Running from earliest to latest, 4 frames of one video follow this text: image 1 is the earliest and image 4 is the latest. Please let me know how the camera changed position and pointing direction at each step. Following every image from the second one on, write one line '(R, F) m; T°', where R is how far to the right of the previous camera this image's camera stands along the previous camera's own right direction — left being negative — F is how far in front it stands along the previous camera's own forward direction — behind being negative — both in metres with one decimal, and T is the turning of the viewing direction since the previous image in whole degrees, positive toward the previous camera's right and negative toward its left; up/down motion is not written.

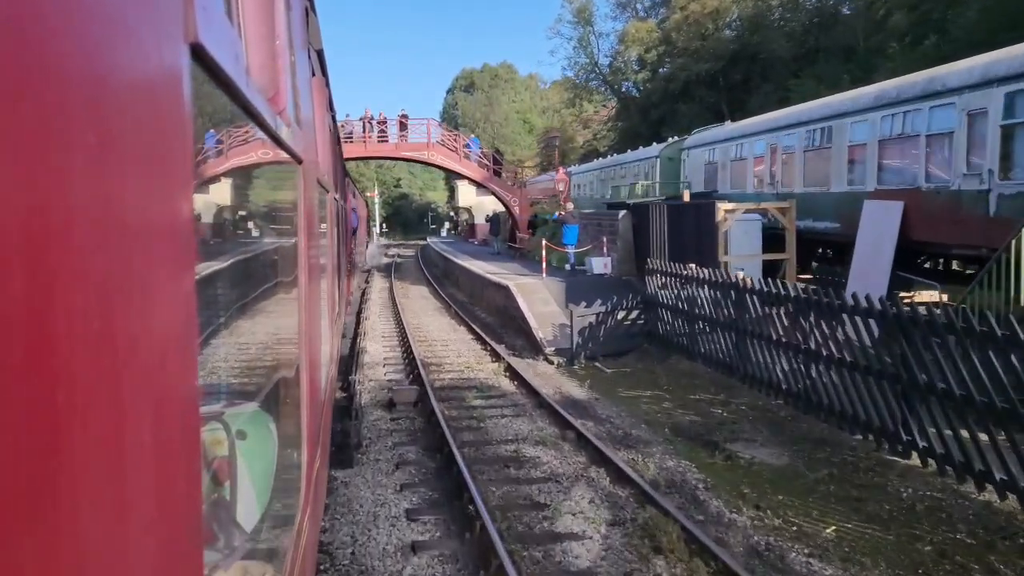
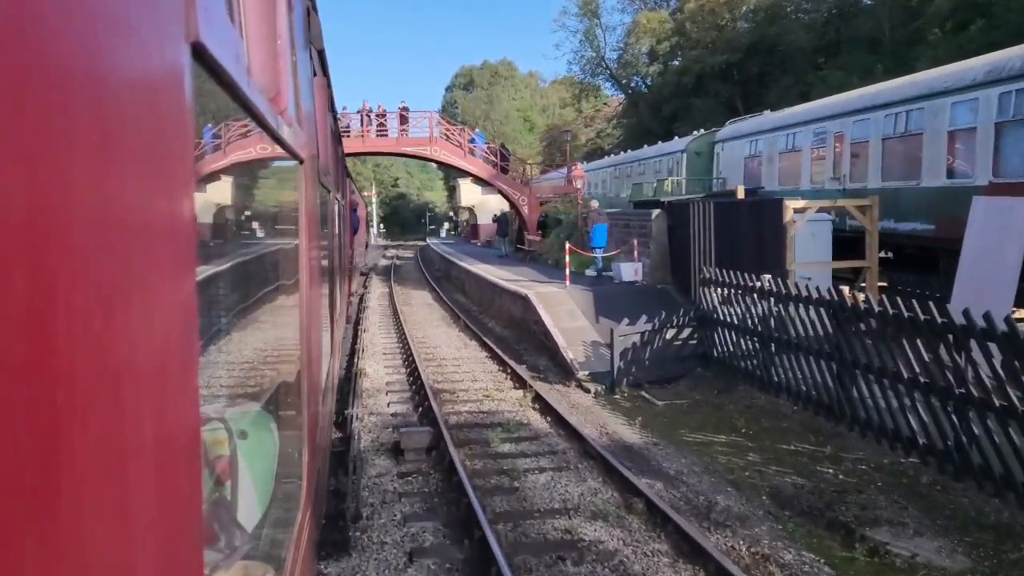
(-0.3, +0.8) m; 0°
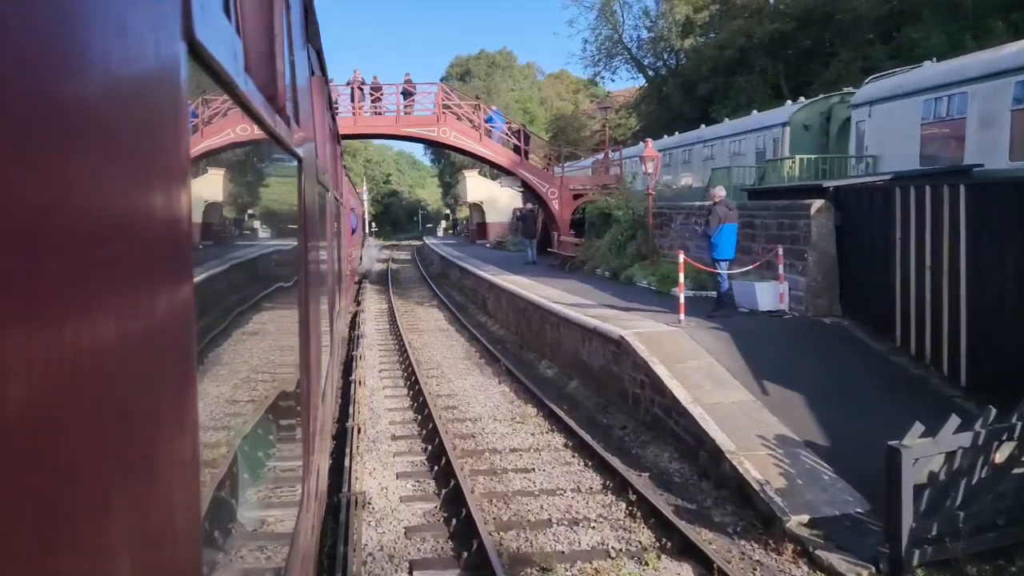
(-0.8, +2.2) m; +1°
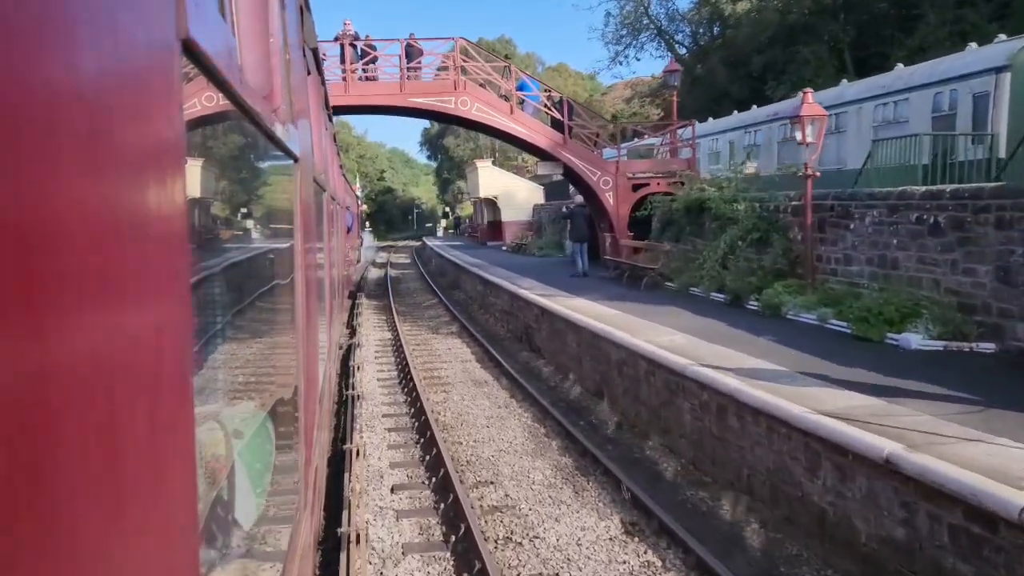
(-0.8, +2.2) m; +1°
